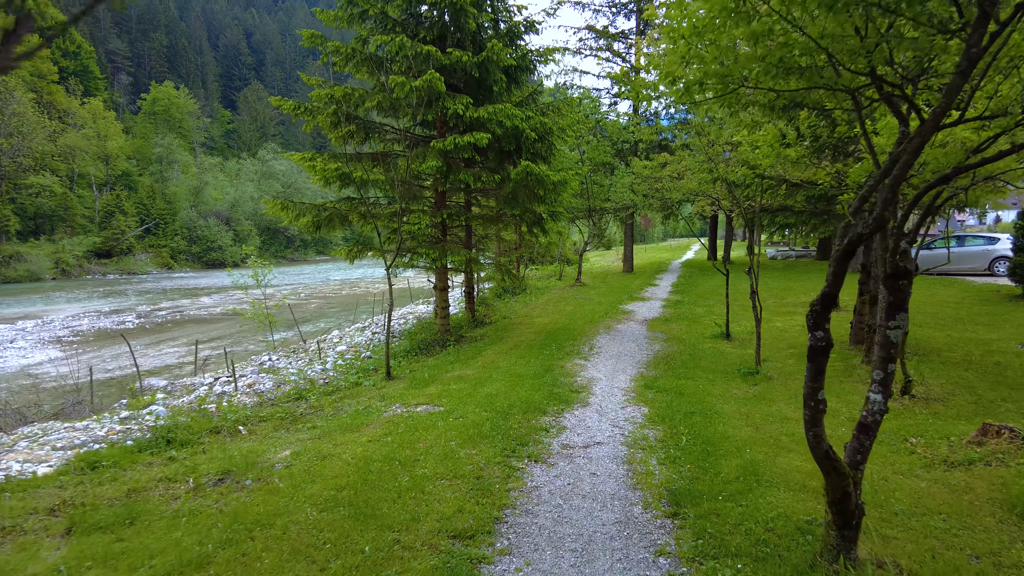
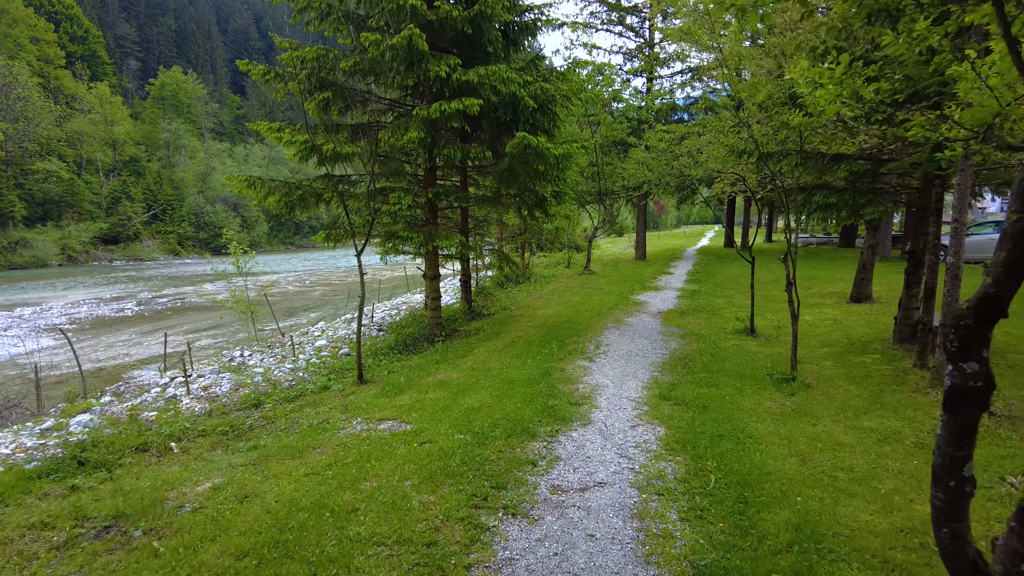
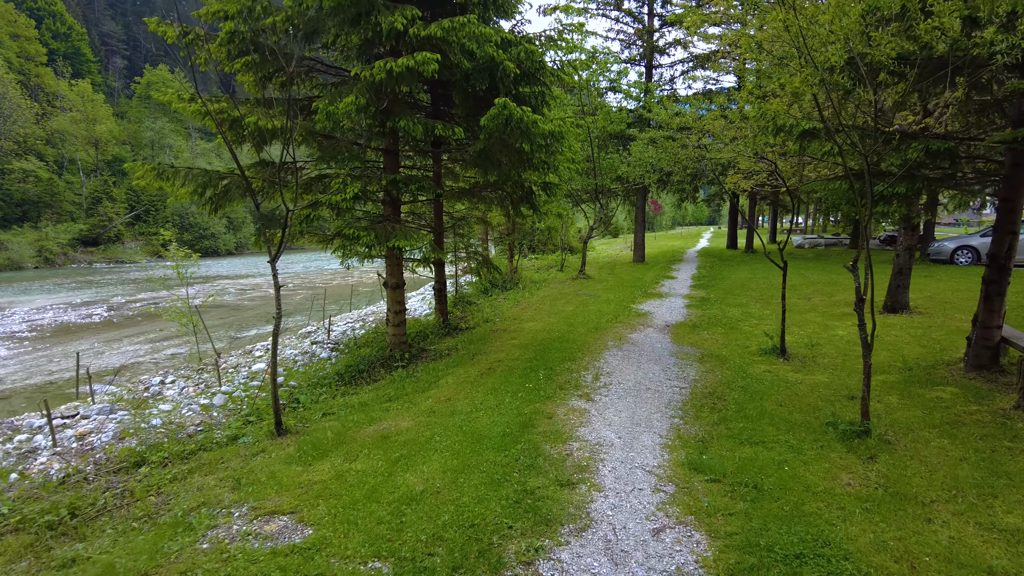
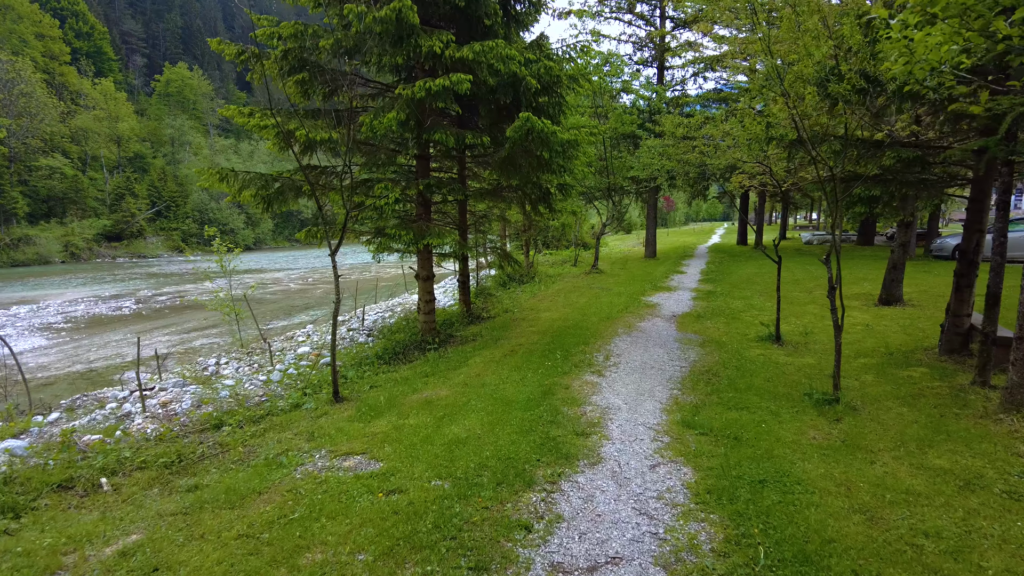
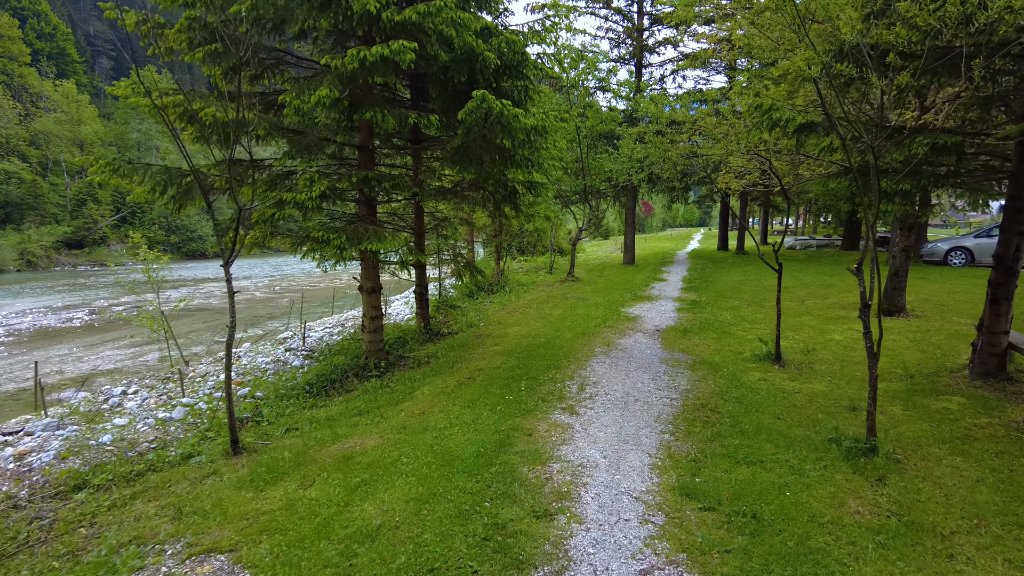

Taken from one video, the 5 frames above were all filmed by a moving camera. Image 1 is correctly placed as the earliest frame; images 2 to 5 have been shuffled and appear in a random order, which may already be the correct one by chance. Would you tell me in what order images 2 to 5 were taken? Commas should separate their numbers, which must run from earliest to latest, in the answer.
2, 4, 3, 5
